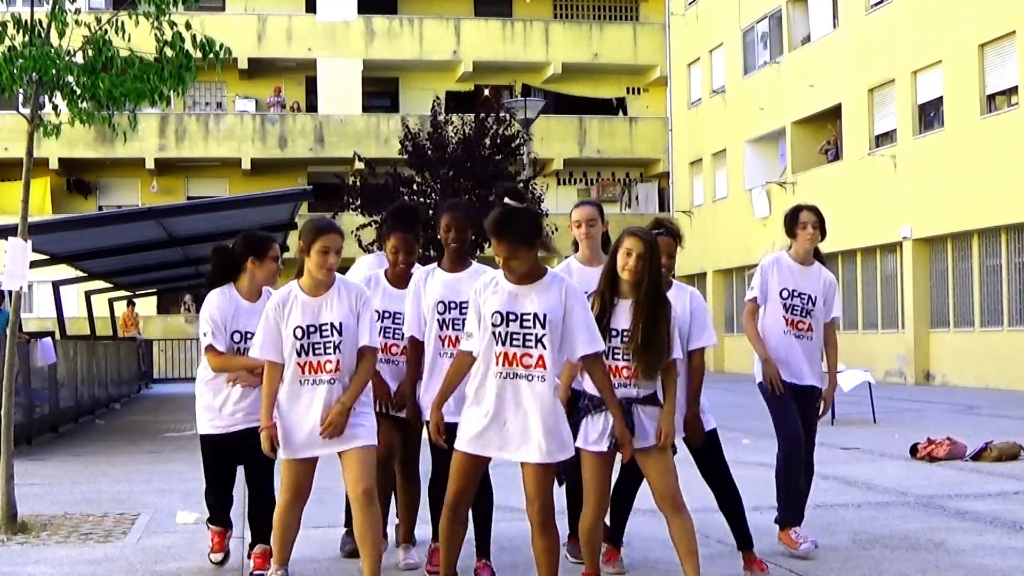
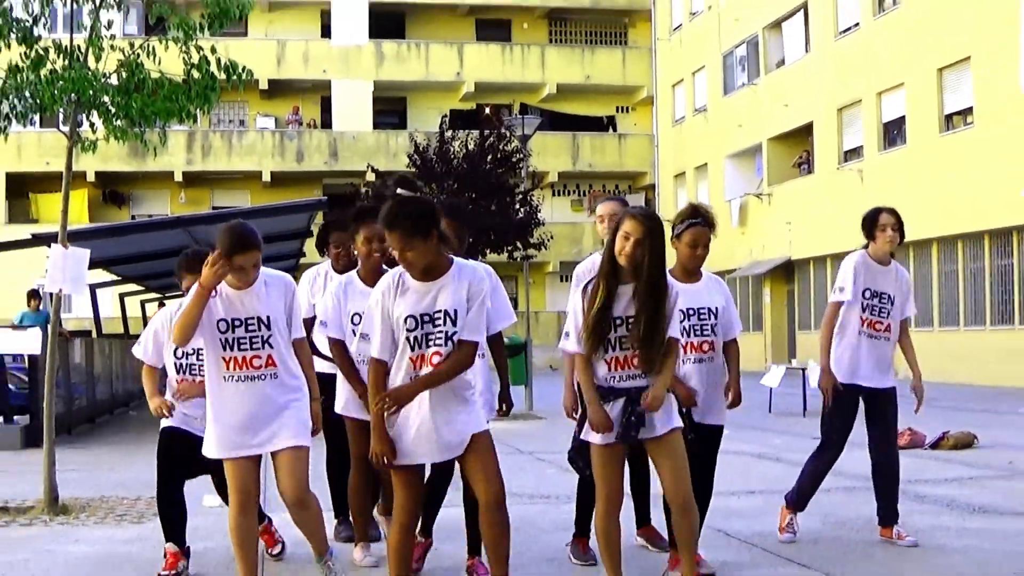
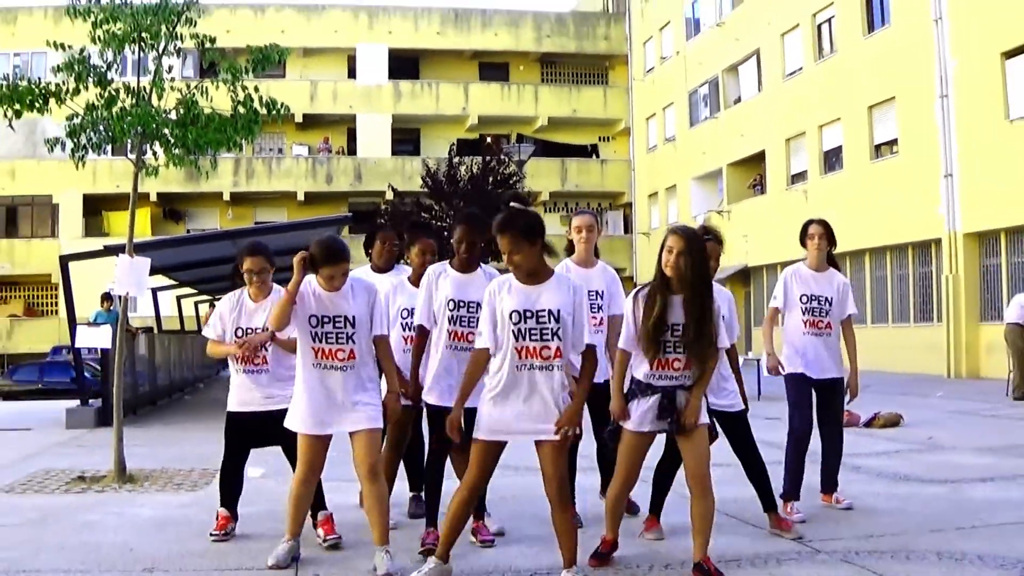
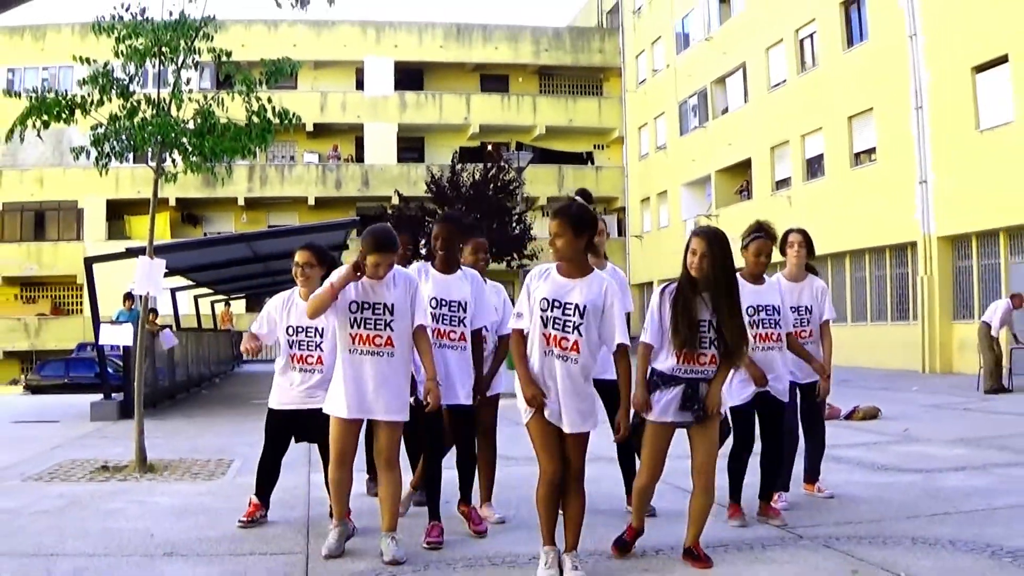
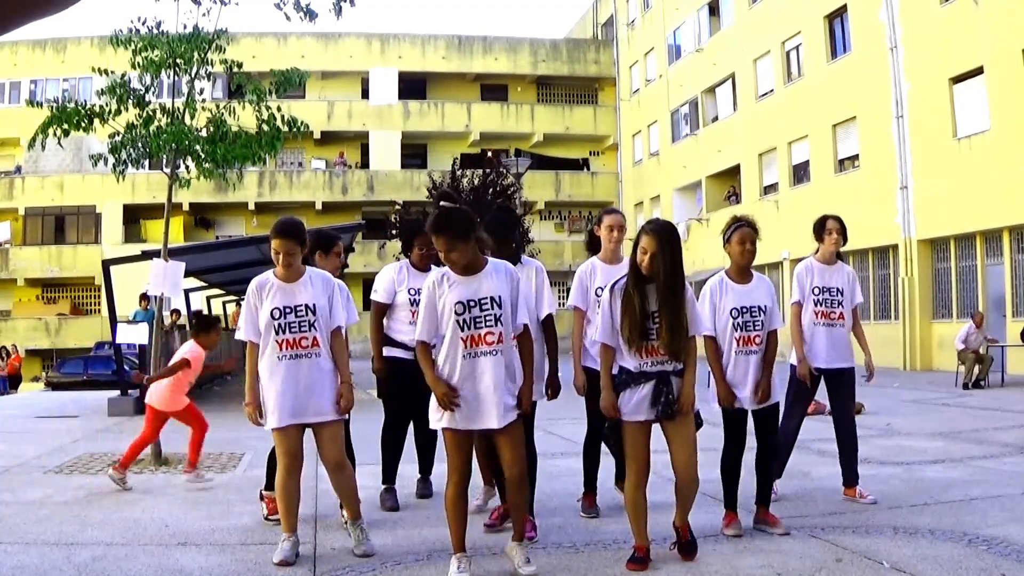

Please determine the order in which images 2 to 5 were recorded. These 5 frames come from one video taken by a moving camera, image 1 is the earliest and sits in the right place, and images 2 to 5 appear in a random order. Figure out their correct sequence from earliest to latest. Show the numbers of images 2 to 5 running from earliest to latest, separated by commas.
2, 3, 4, 5
